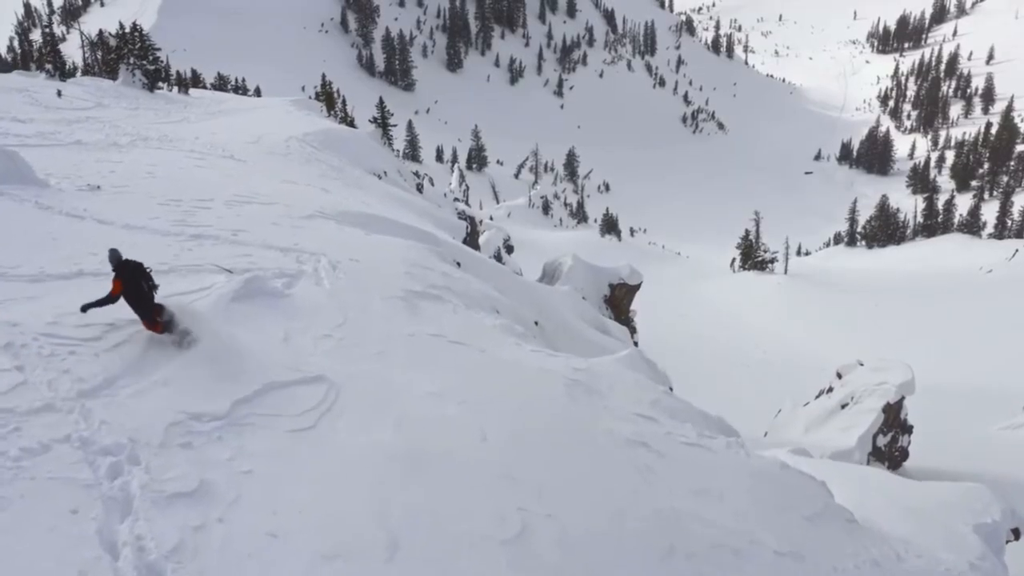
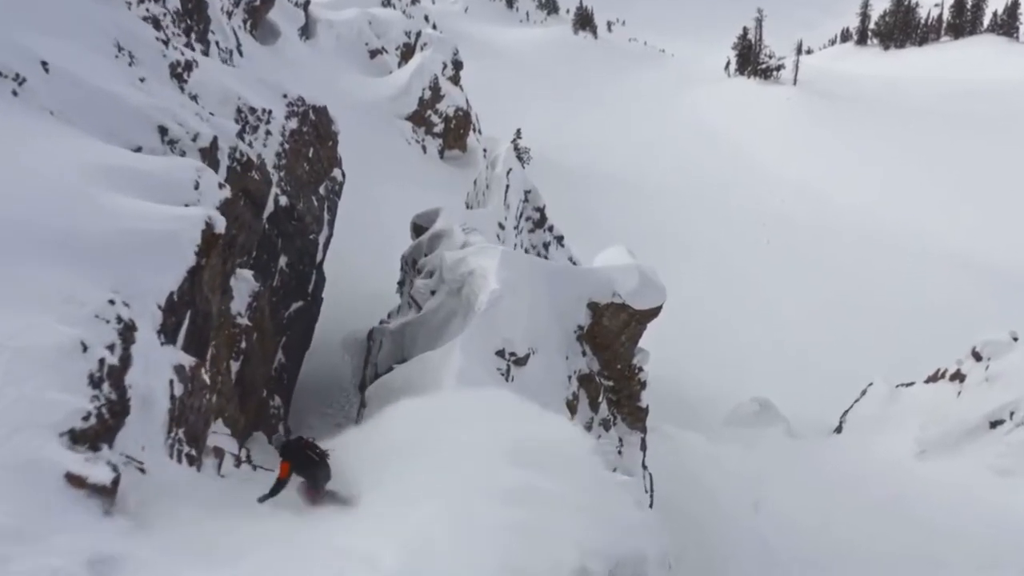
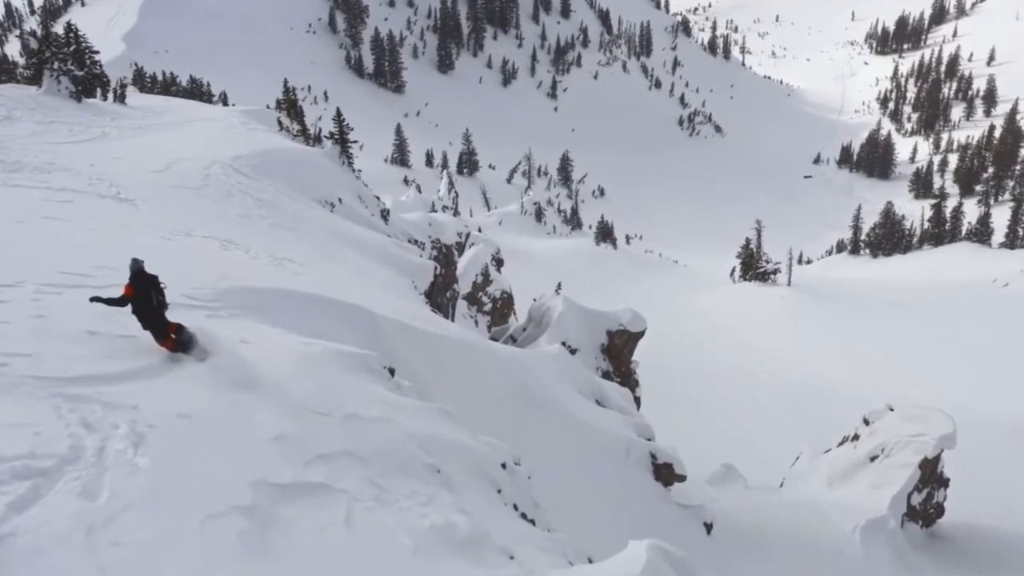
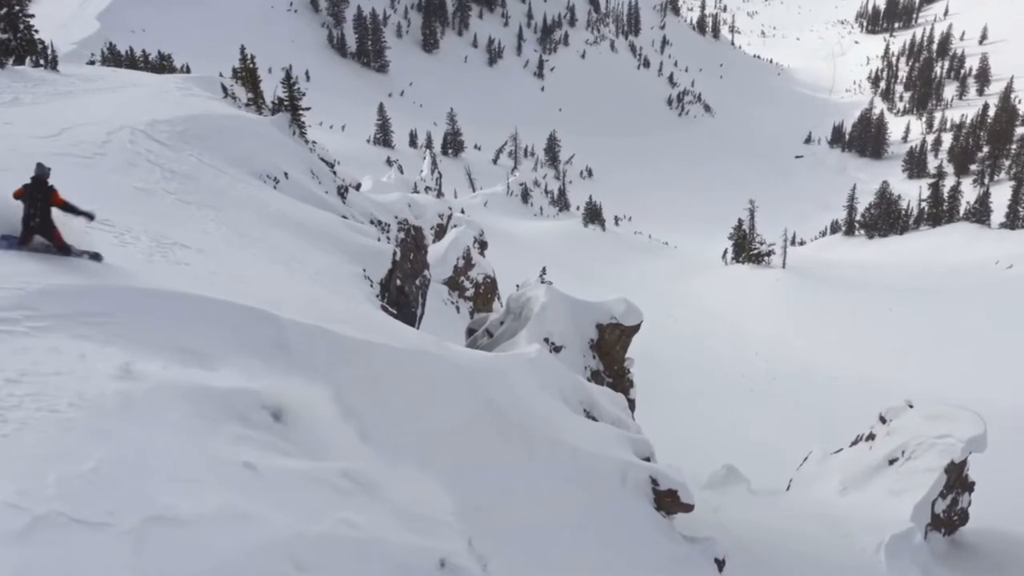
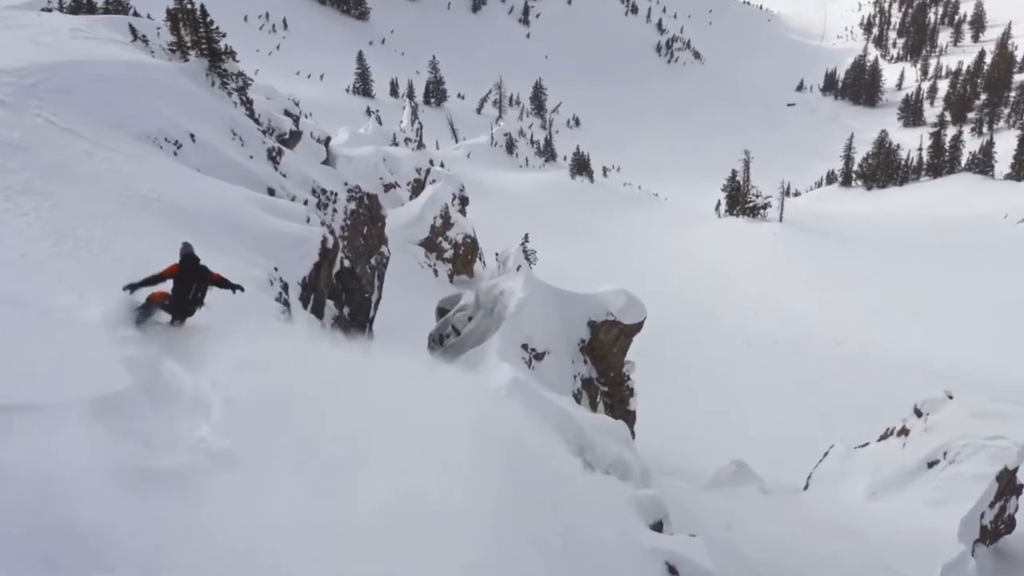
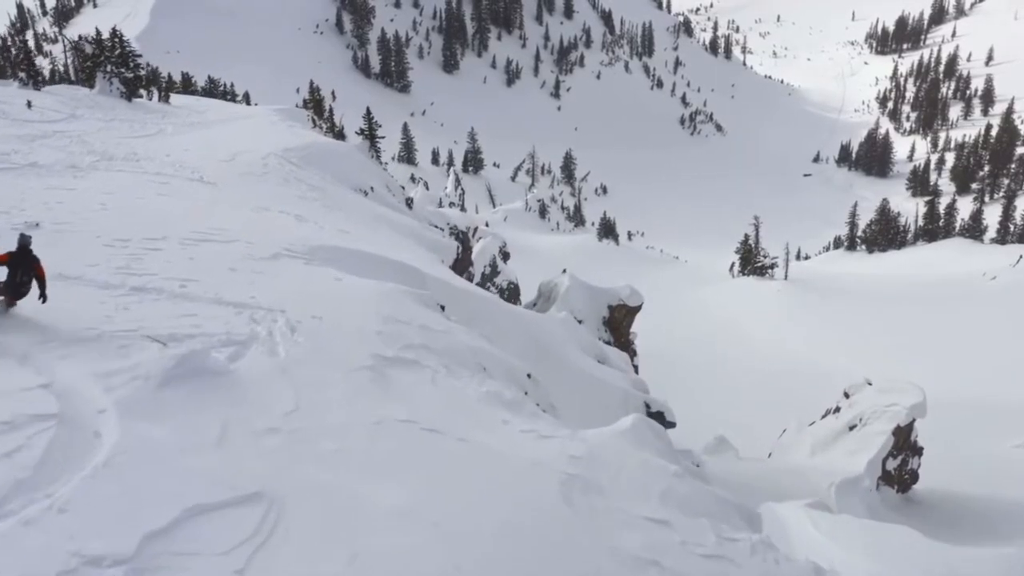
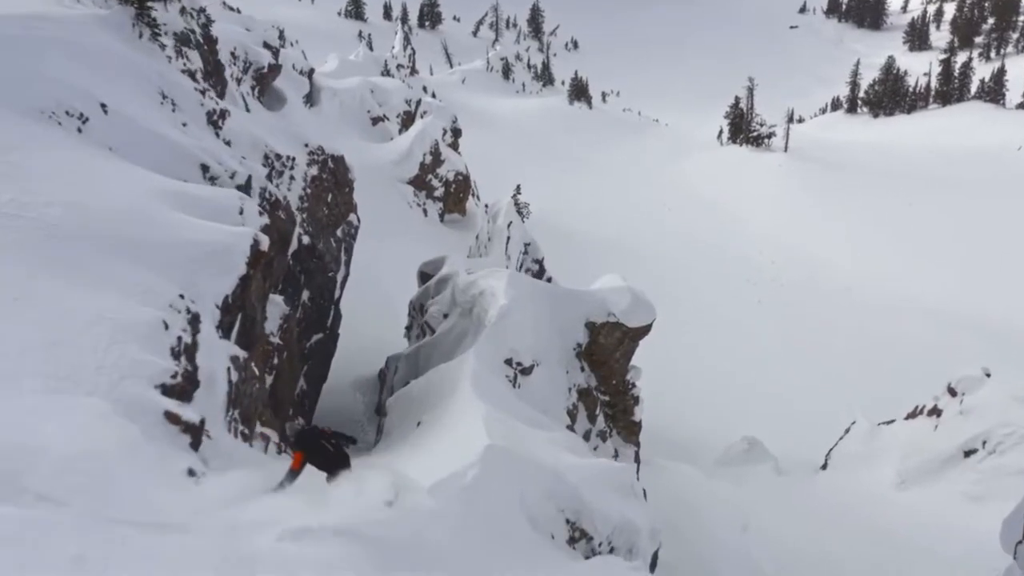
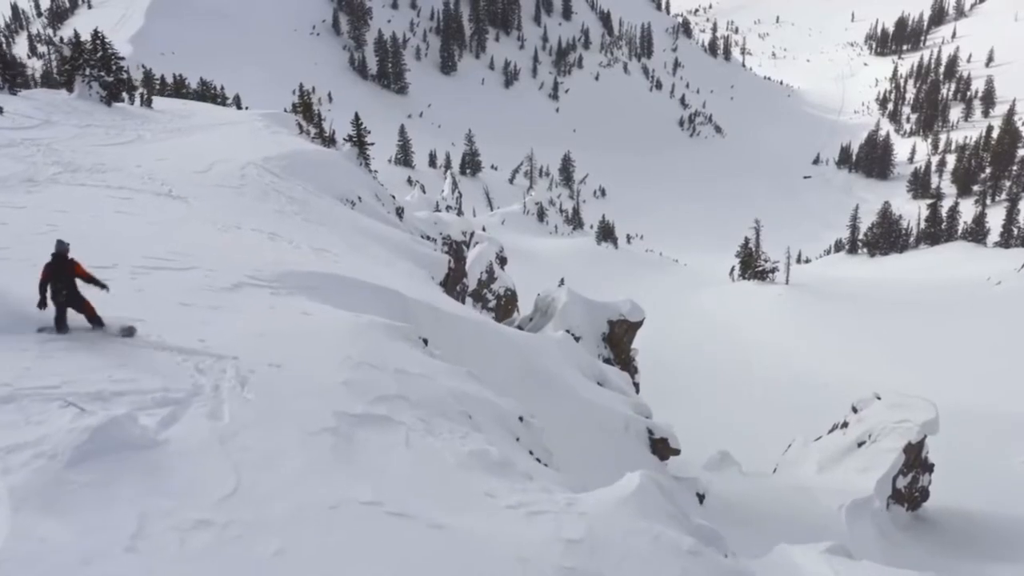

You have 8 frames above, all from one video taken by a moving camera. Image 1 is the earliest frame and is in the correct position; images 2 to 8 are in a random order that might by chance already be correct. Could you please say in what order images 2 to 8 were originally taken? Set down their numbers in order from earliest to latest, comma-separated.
6, 8, 3, 4, 5, 7, 2
